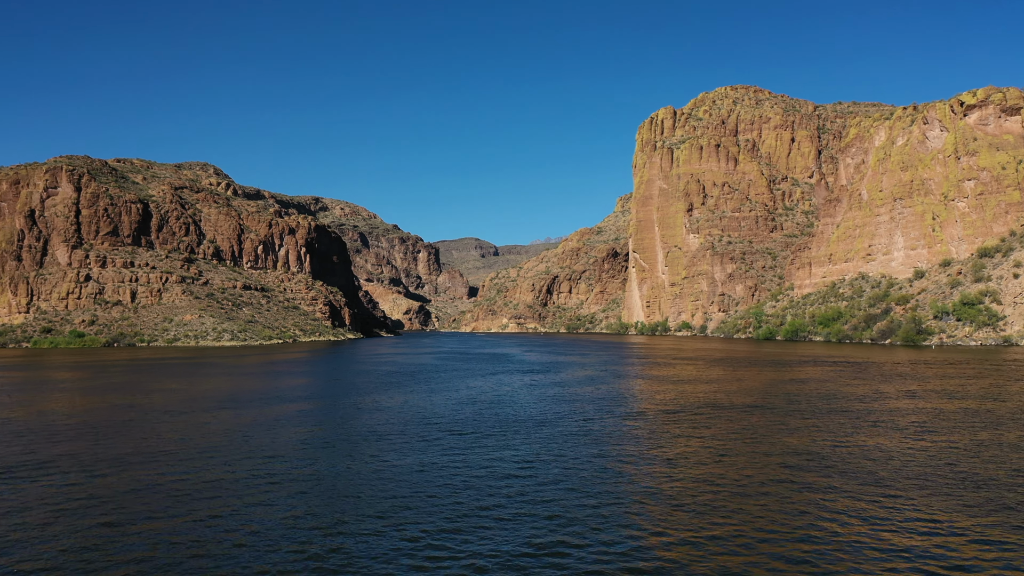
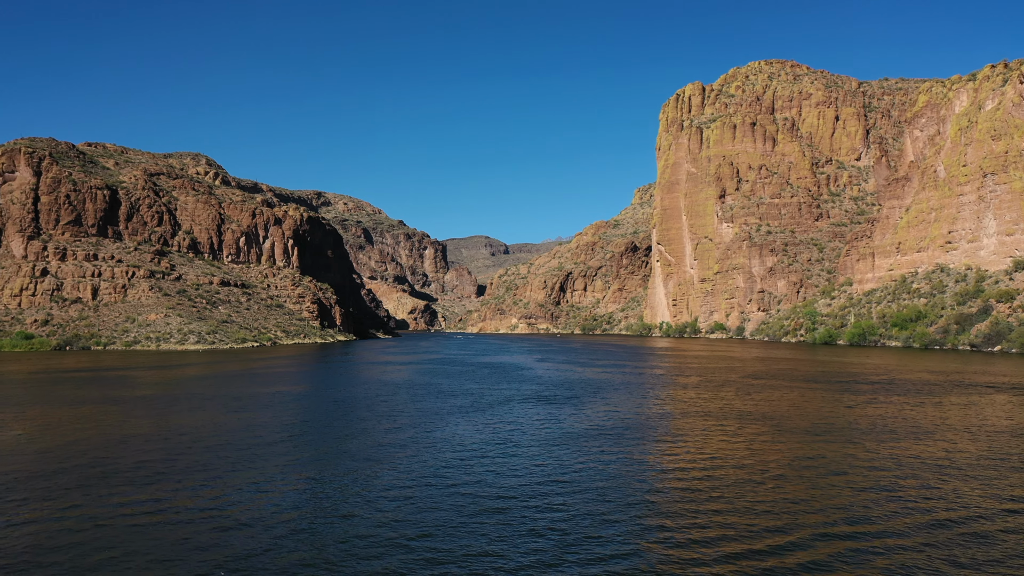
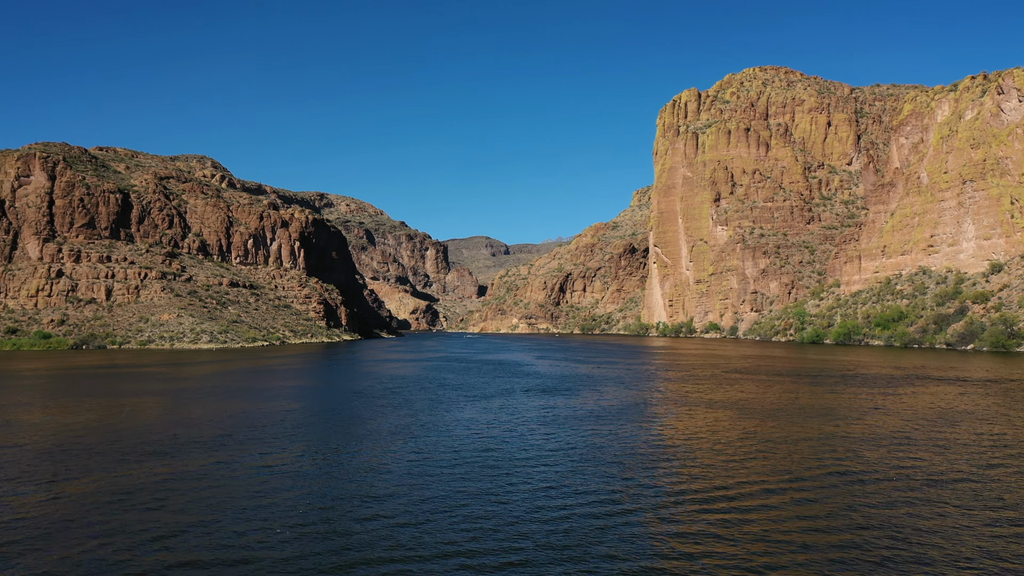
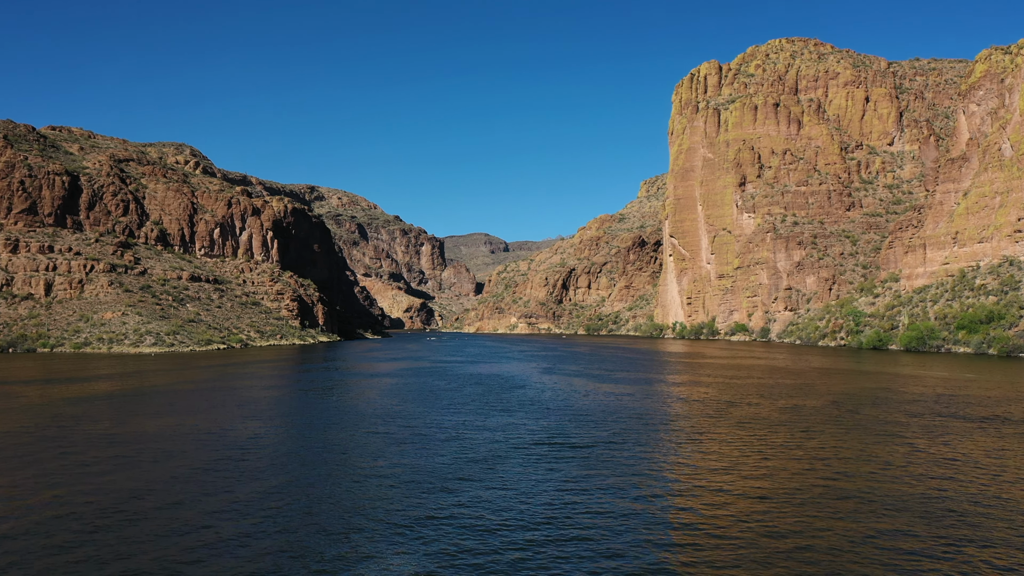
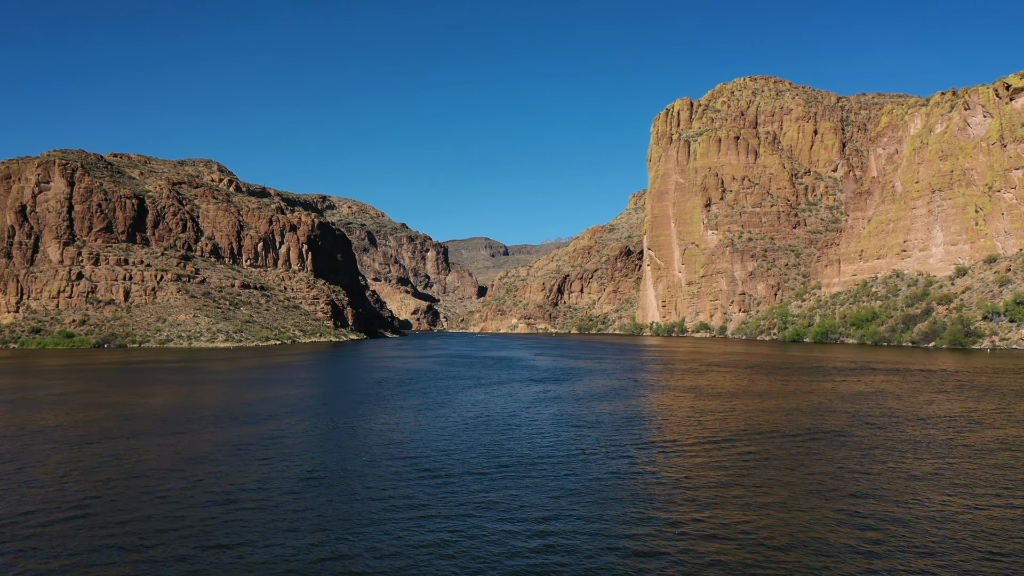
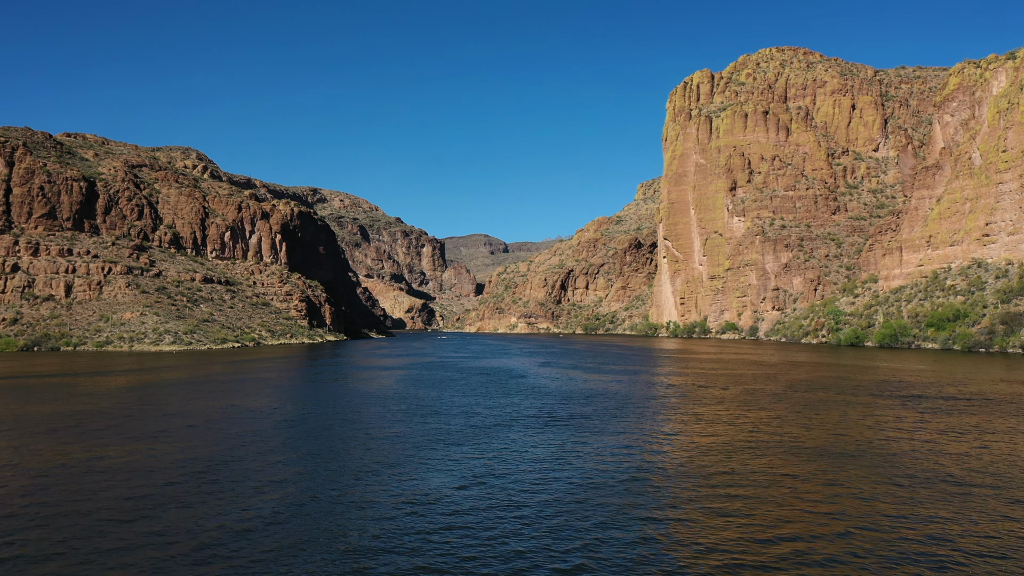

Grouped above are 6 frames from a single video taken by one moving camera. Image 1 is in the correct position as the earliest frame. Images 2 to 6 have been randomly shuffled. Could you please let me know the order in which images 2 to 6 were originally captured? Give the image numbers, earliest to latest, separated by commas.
5, 3, 2, 6, 4
